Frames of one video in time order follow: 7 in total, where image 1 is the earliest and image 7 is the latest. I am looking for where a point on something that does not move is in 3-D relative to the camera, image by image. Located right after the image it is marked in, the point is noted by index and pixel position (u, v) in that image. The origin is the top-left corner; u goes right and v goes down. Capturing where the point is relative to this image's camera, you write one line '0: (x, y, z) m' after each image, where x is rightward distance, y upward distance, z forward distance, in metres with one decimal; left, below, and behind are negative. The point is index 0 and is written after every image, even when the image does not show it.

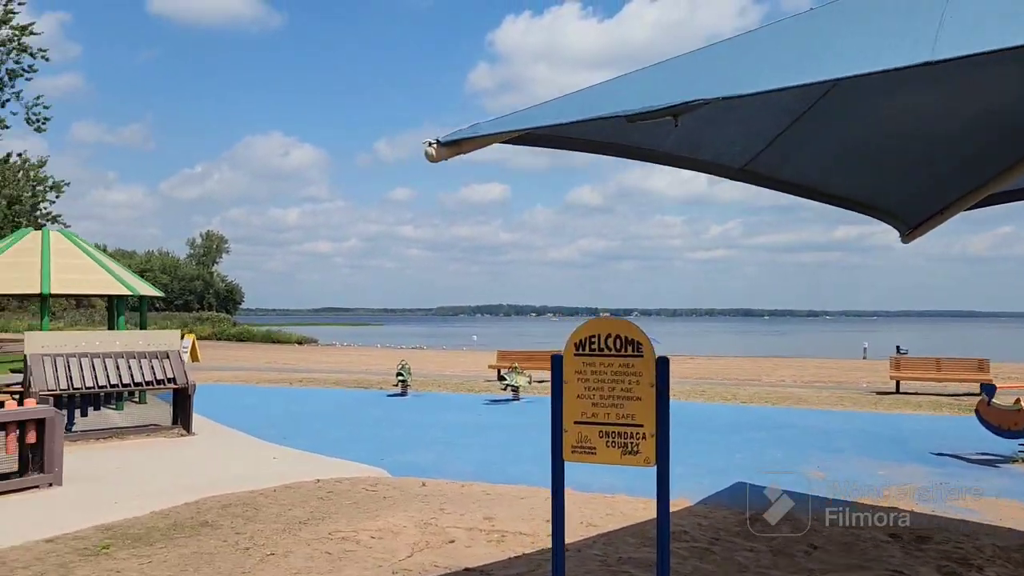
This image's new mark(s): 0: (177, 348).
0: (-5.7, -1.0, +14.4) m
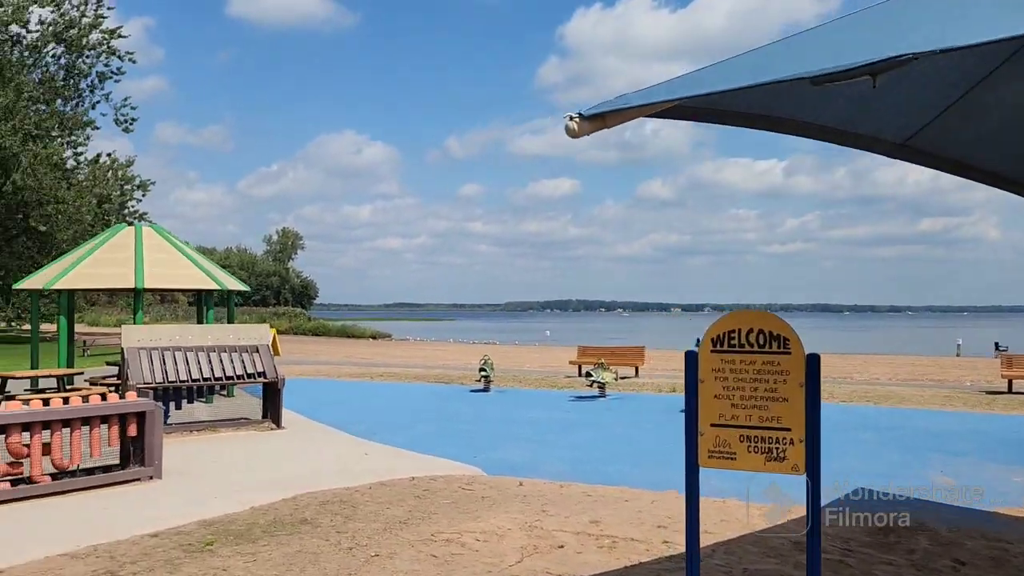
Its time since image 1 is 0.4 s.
0: (-4.2, -0.9, +14.4) m
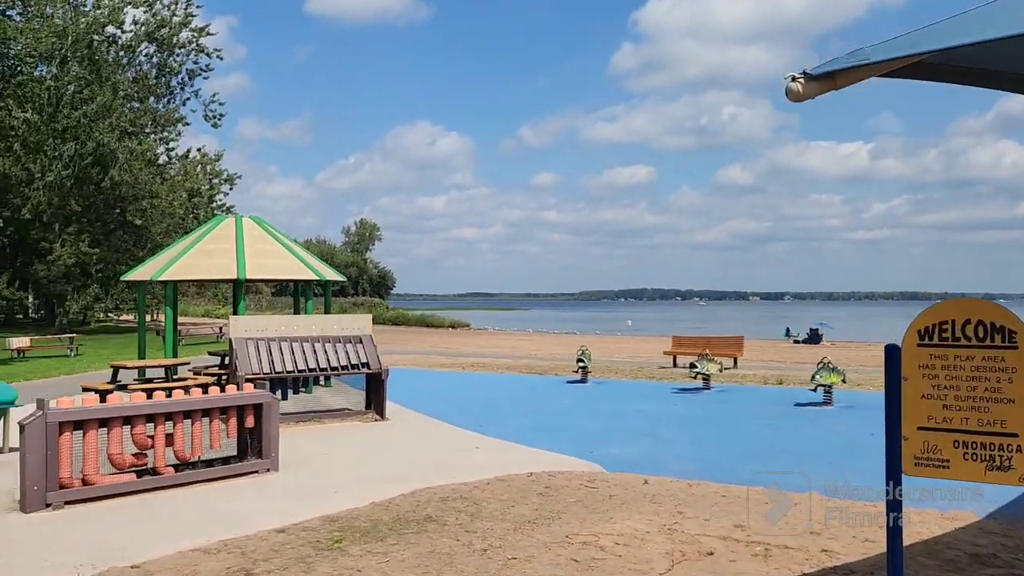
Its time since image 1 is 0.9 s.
0: (-2.4, -0.8, +14.3) m
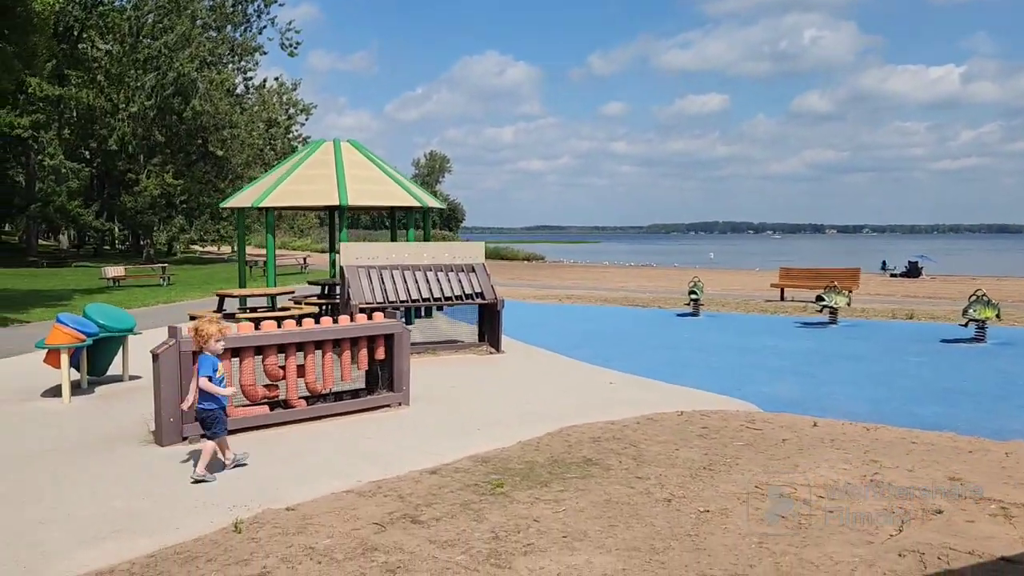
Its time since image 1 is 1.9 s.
0: (-0.5, +0.4, +13.6) m
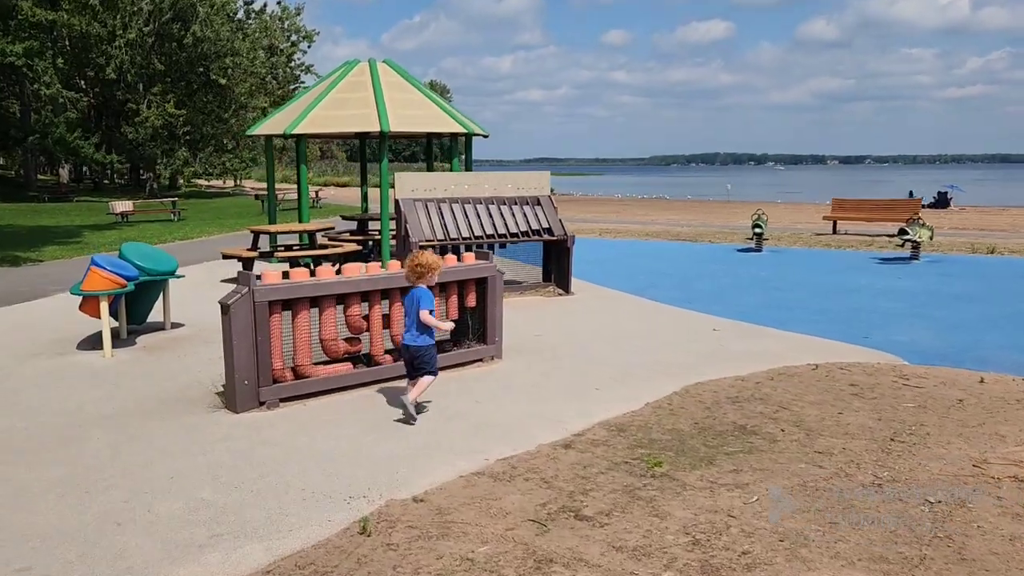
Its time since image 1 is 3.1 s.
0: (+0.5, +1.4, +12.3) m
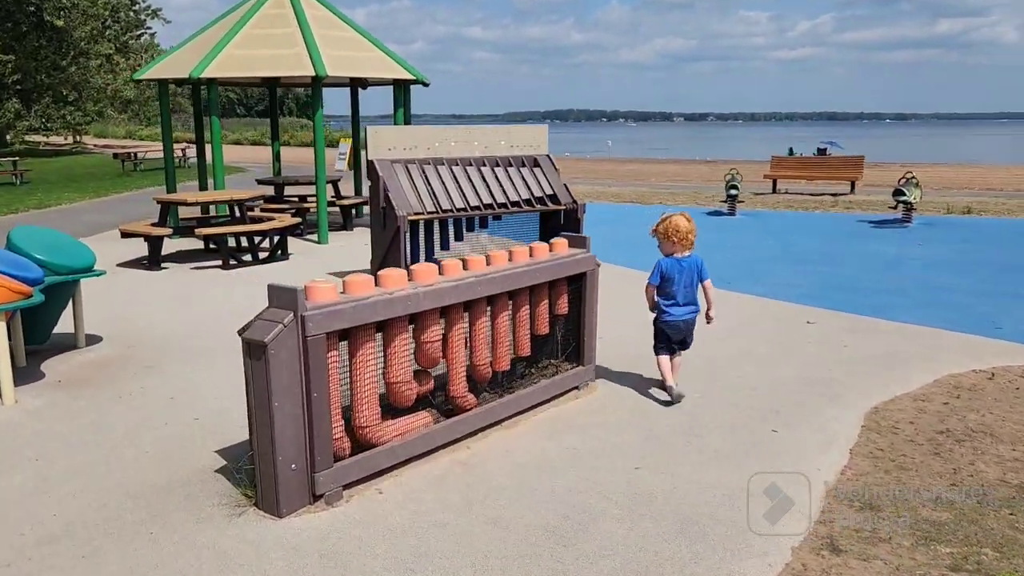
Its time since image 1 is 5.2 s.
0: (+0.4, +1.6, +10.1) m
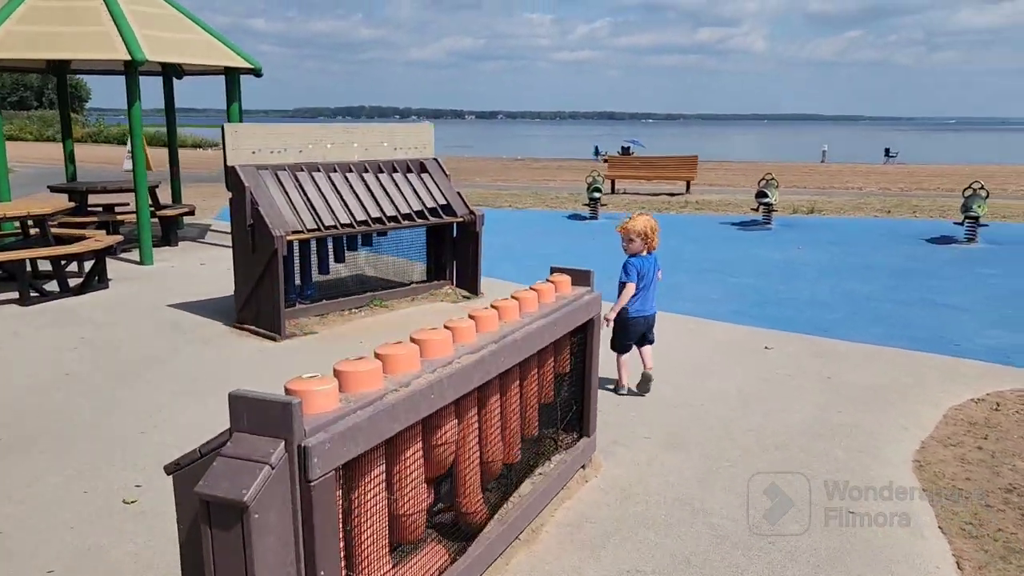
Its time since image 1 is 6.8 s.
0: (-0.8, +1.4, +8.7) m
